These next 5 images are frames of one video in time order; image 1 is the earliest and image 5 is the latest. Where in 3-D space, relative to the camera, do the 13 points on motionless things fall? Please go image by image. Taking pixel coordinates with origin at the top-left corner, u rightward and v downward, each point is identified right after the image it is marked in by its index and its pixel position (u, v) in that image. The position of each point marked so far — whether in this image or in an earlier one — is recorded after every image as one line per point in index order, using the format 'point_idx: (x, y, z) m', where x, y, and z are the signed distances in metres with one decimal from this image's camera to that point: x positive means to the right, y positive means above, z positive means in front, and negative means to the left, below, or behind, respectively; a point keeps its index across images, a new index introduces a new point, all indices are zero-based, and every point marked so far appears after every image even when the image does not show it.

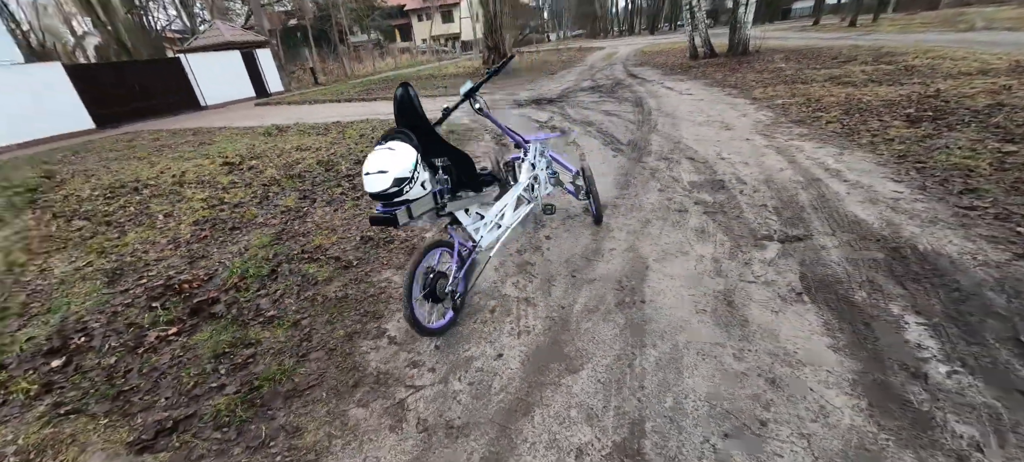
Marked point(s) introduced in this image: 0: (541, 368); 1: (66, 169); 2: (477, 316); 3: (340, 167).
0: (+0.1, -0.8, +2.2) m
1: (-7.4, +1.0, +6.4) m
2: (-0.2, -0.6, +2.6) m
3: (-2.4, +0.9, +5.4) m
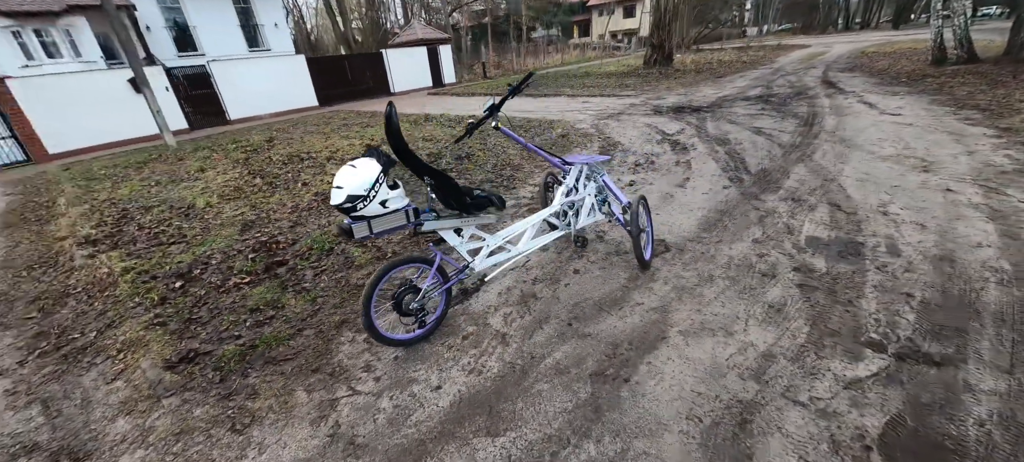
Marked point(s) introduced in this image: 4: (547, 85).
0: (-0.3, -1.0, +2.0) m
1: (-5.2, +2.1, +8.7) m
2: (-0.4, -0.7, +2.5) m
3: (-1.1, +1.1, +5.9) m
4: (+1.3, +5.3, +14.0) m
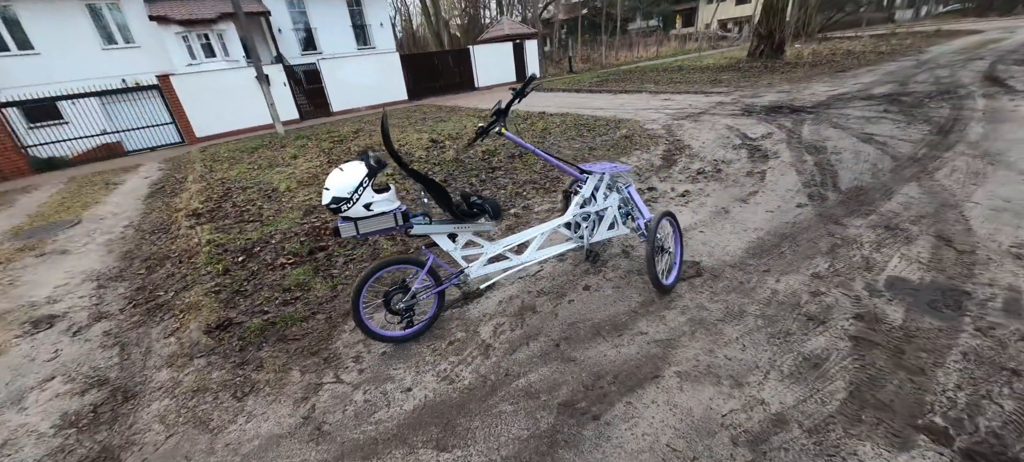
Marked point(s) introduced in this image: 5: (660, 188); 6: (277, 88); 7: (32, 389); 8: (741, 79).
0: (-0.5, -1.0, +2.0) m
1: (-3.6, +2.5, +9.5) m
2: (-0.5, -0.7, +2.5) m
3: (-0.3, +1.1, +5.9) m
4: (+4.1, +5.2, +13.3) m
5: (+1.7, +0.5, +4.6) m
6: (-7.4, +4.5, +12.2) m
7: (-3.2, -1.0, +2.6) m
8: (+6.5, +4.3, +11.0) m
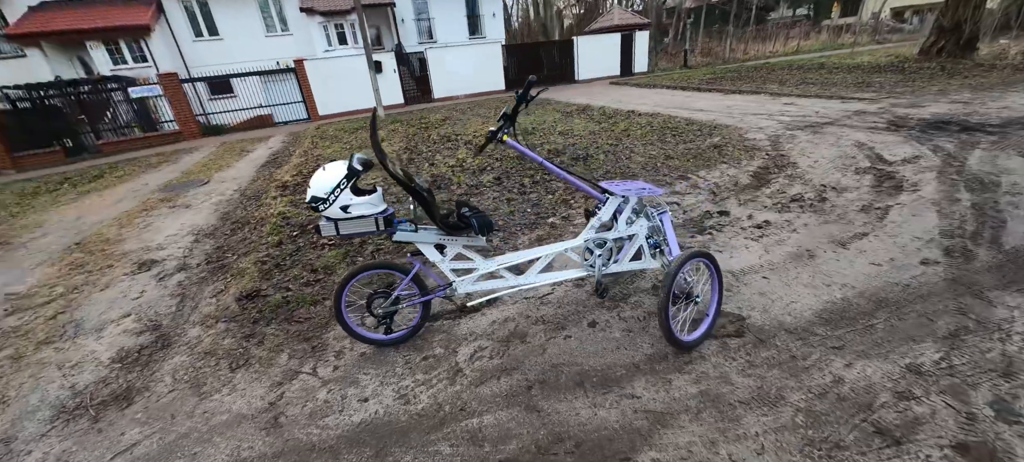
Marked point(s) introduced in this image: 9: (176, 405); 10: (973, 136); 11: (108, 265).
0: (-0.8, -1.0, +1.9) m
1: (-1.5, +2.9, +9.8) m
2: (-0.6, -0.8, +2.4) m
3: (+0.7, +1.0, +5.6) m
4: (+7.1, +4.5, +11.5) m
5: (+2.2, +0.2, +3.8) m
6: (-4.3, +5.4, +13.3) m
7: (-3.3, -0.7, +3.1) m
8: (+8.8, +3.3, +8.8) m
9: (-2.0, -1.0, +2.3) m
10: (+6.2, +1.2, +5.1) m
11: (-4.3, -0.4, +4.1) m
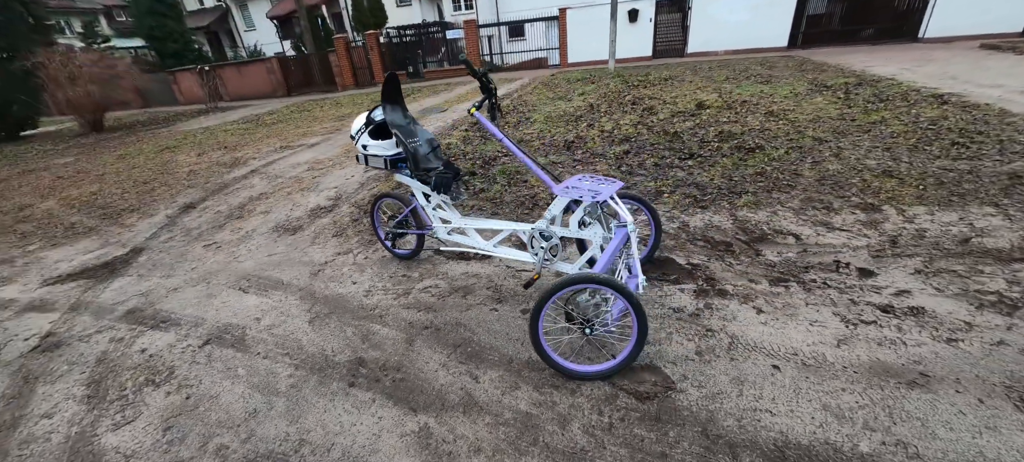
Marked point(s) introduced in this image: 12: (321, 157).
0: (-1.3, -0.5, +2.8) m
1: (+3.8, +3.5, +8.8) m
2: (-0.9, -0.3, +3.1) m
3: (+2.5, +1.0, +4.6) m
4: (+11.8, +2.3, +5.1) m
5: (+2.4, -0.3, +2.5) m
6: (+4.3, +6.8, +12.6) m
7: (-2.5, +0.6, +5.2) m
8: (+11.1, +0.6, +2.1) m
9: (-2.1, -0.1, +3.8) m
10: (+6.5, -0.6, +1.1) m
11: (-2.6, +1.3, +6.4) m
12: (-3.2, +1.2, +6.5) m
